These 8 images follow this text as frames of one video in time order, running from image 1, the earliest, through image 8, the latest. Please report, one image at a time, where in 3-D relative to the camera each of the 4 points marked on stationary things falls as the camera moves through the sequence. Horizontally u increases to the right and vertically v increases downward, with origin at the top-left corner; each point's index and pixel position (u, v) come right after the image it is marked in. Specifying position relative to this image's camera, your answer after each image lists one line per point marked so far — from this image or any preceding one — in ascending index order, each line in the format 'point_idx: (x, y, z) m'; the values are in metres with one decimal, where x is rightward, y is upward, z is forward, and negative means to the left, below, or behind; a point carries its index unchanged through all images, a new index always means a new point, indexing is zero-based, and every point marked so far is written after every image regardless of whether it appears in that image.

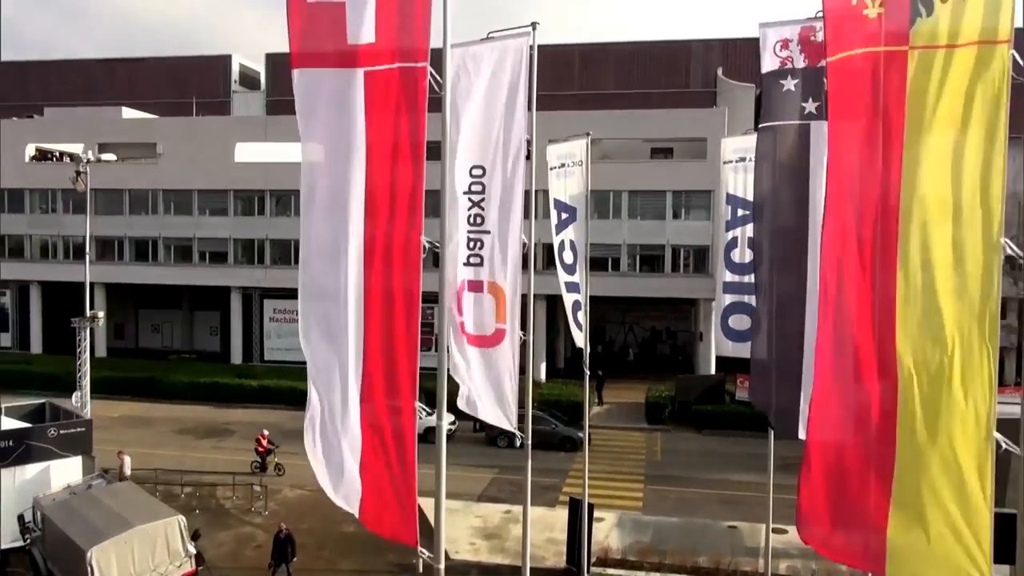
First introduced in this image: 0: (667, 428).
0: (+3.6, -3.3, +18.4) m
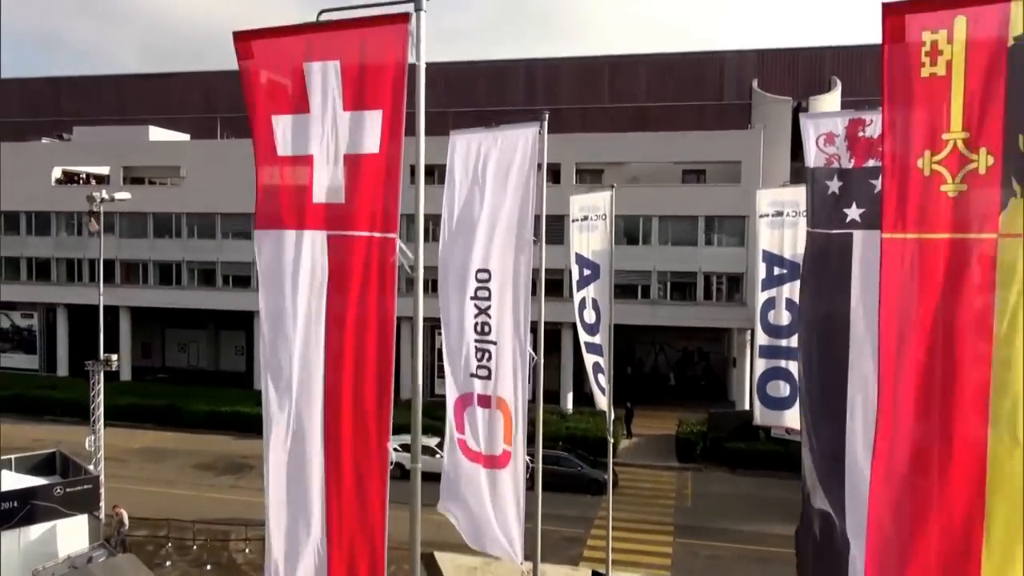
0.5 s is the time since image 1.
0: (+4.2, -4.0, +17.7) m
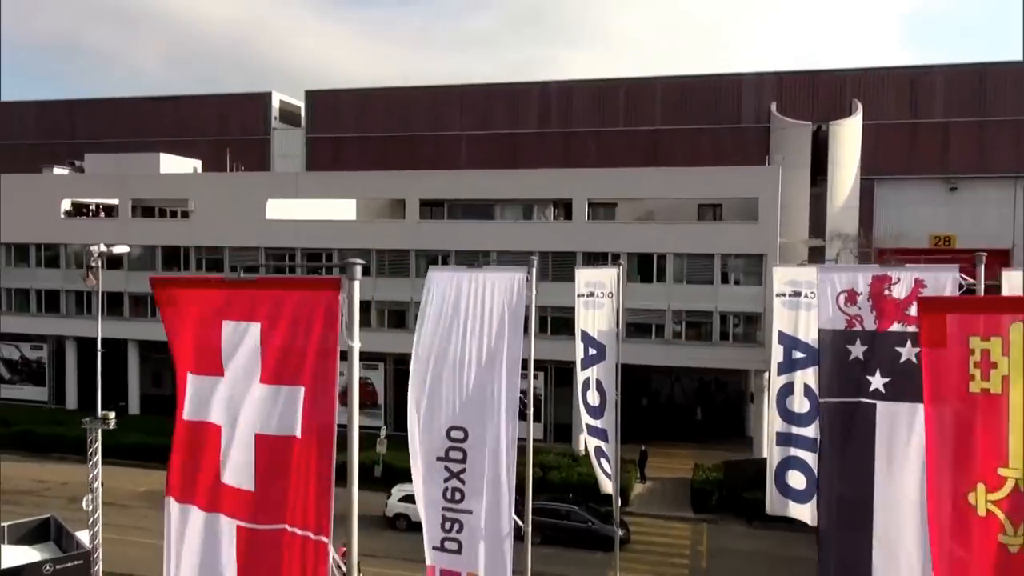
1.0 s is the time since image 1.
0: (+4.4, -5.0, +17.1) m
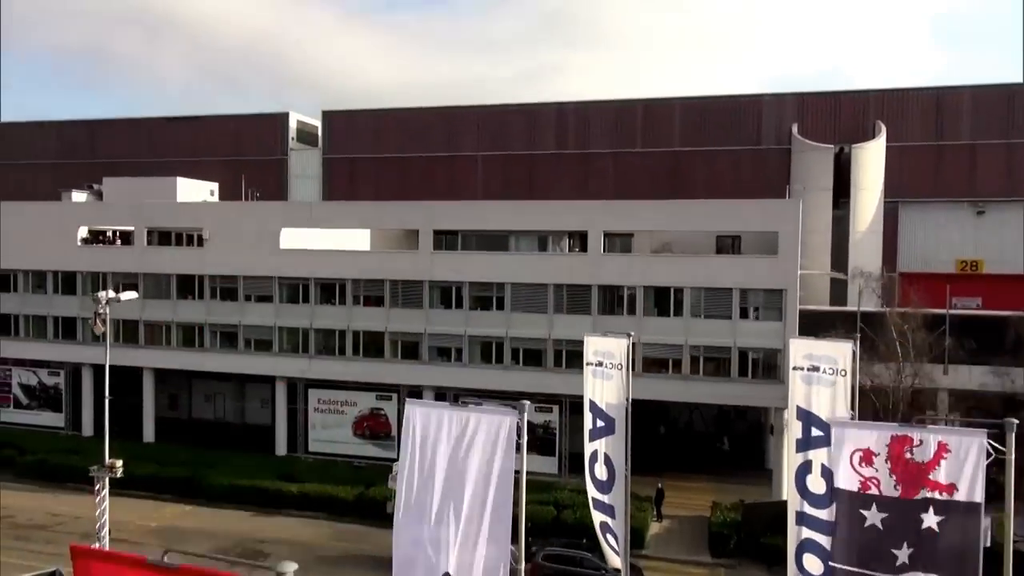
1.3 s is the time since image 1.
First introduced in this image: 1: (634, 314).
0: (+4.7, -5.8, +16.7) m
1: (+3.1, -0.7, +19.7) m
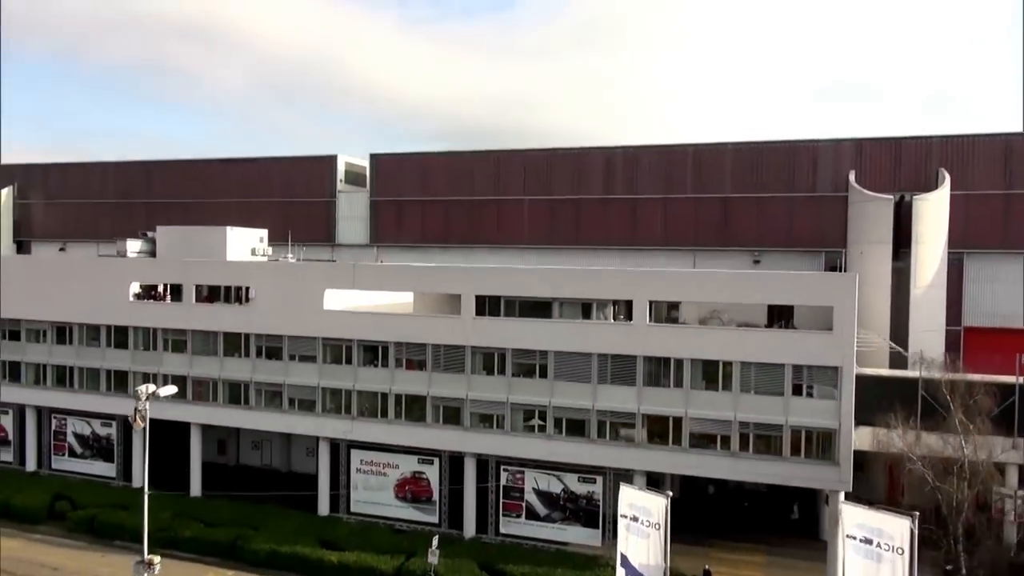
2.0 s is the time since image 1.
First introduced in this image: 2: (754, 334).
0: (+5.5, -7.6, +15.9) m
1: (+4.1, -2.4, +19.1) m
2: (+5.6, -1.1, +18.4) m
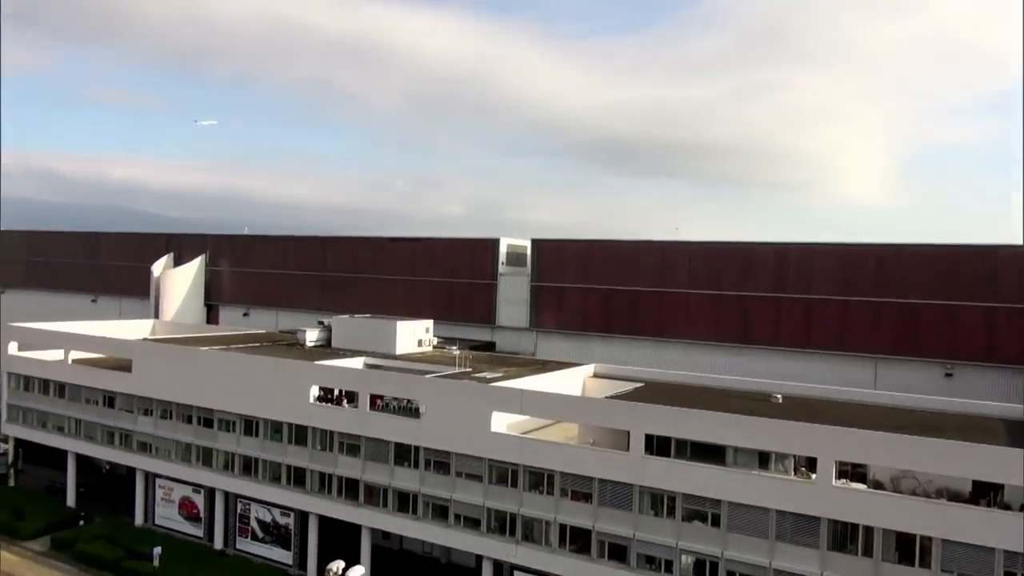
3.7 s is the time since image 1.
0: (+8.7, -11.2, +14.3) m
1: (+8.1, -6.0, +17.7) m
2: (+9.5, -4.7, +16.7) m
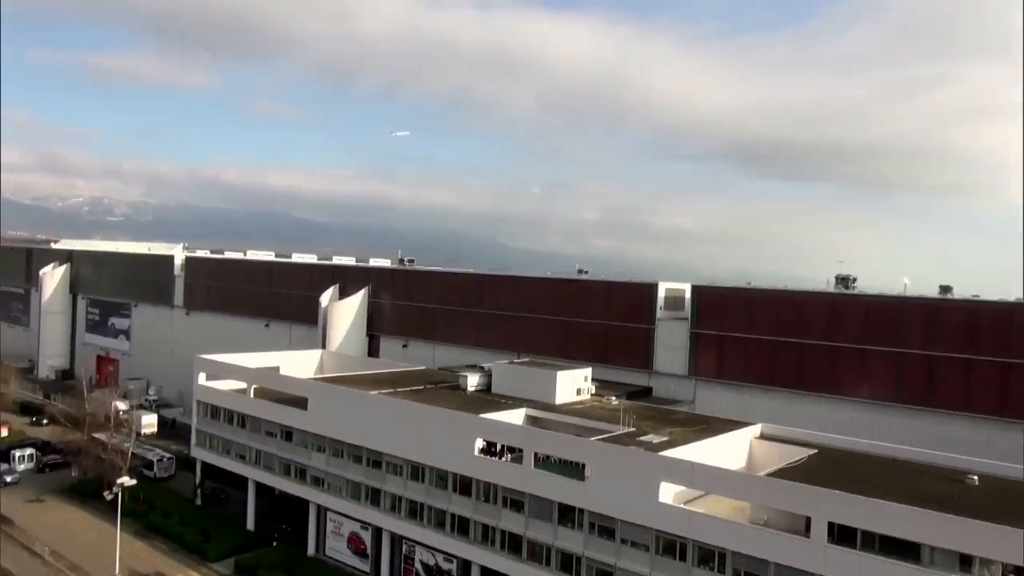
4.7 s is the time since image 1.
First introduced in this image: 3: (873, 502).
0: (+11.8, -13.2, +12.4) m
1: (+11.8, -8.0, +15.9) m
2: (+13.1, -6.7, +14.7) m
3: (+8.6, -5.1, +18.7) m
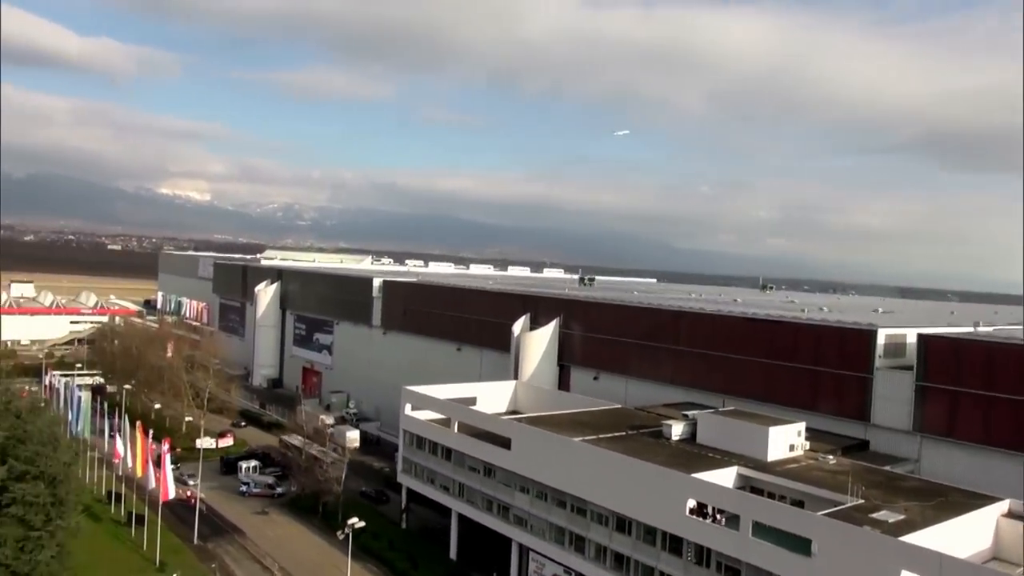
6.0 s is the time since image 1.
0: (+15.6, -15.1, +9.4) m
1: (+16.3, -10.0, +12.9) m
2: (+17.3, -8.7, +11.4) m
3: (+13.8, -7.0, +16.3) m
